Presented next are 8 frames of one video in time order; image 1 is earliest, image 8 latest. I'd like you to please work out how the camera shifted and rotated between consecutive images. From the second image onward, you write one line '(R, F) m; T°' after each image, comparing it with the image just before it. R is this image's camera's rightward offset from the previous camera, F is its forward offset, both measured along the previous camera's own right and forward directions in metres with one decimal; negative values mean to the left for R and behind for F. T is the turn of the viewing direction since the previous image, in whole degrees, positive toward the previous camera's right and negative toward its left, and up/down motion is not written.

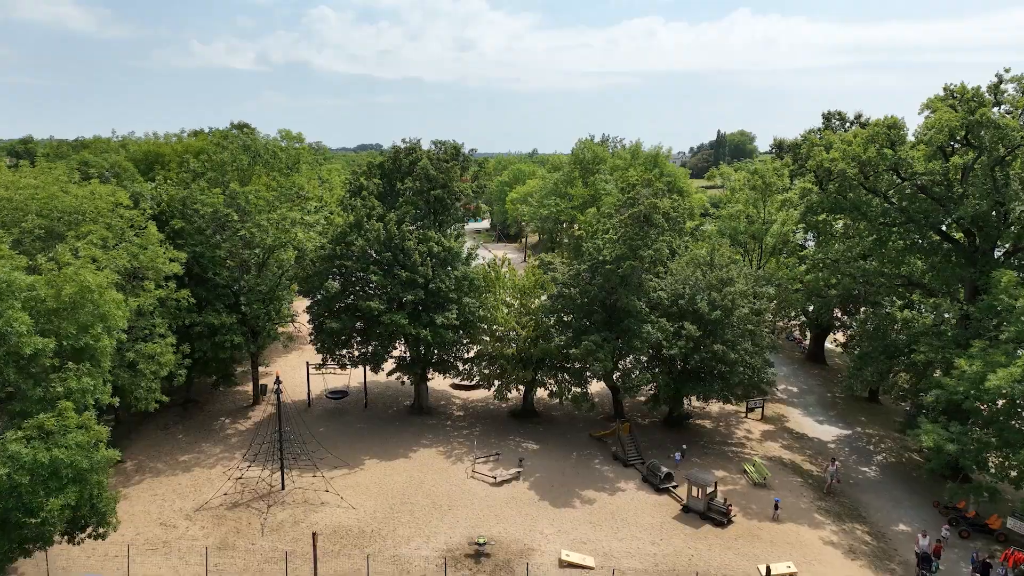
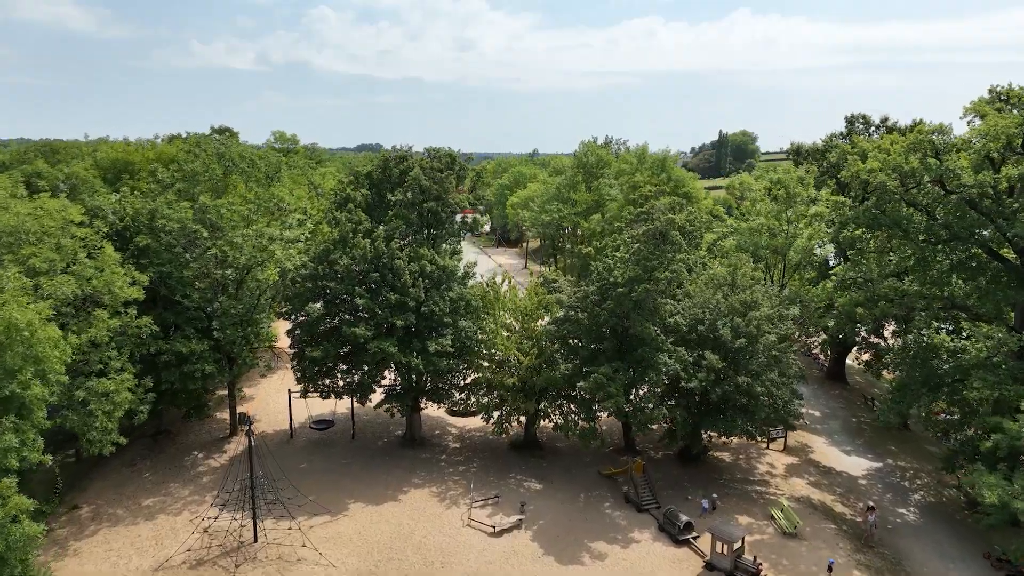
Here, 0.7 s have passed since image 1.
(0.0, +2.3) m; 0°
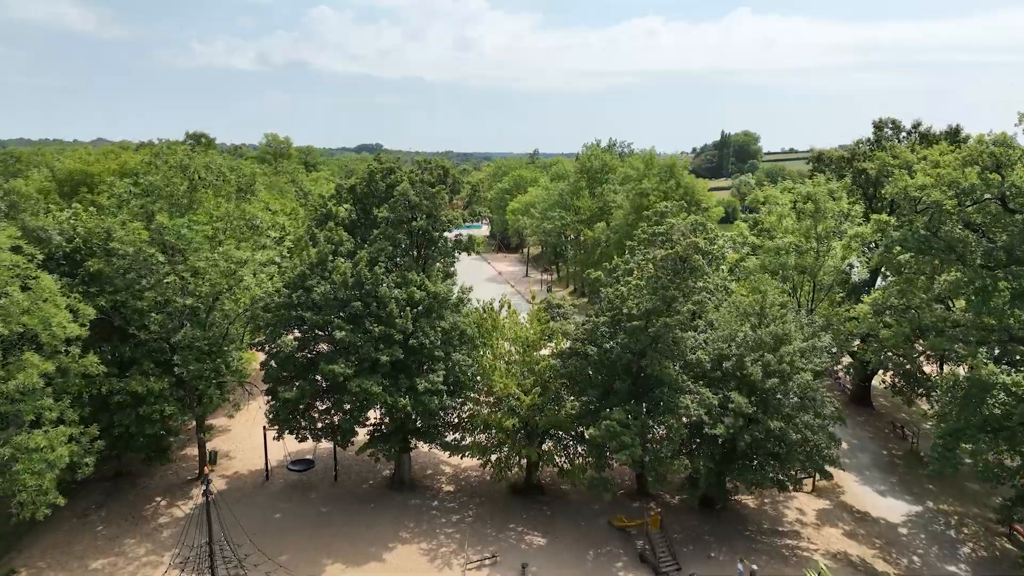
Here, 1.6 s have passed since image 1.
(0.0, +2.5) m; 0°
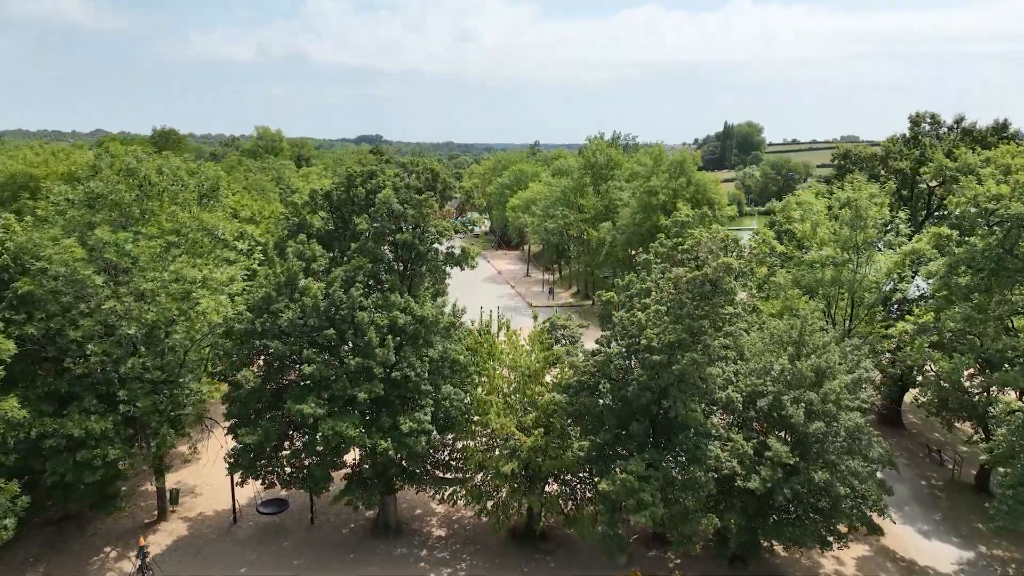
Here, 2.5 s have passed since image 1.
(+0.1, +2.7) m; 0°
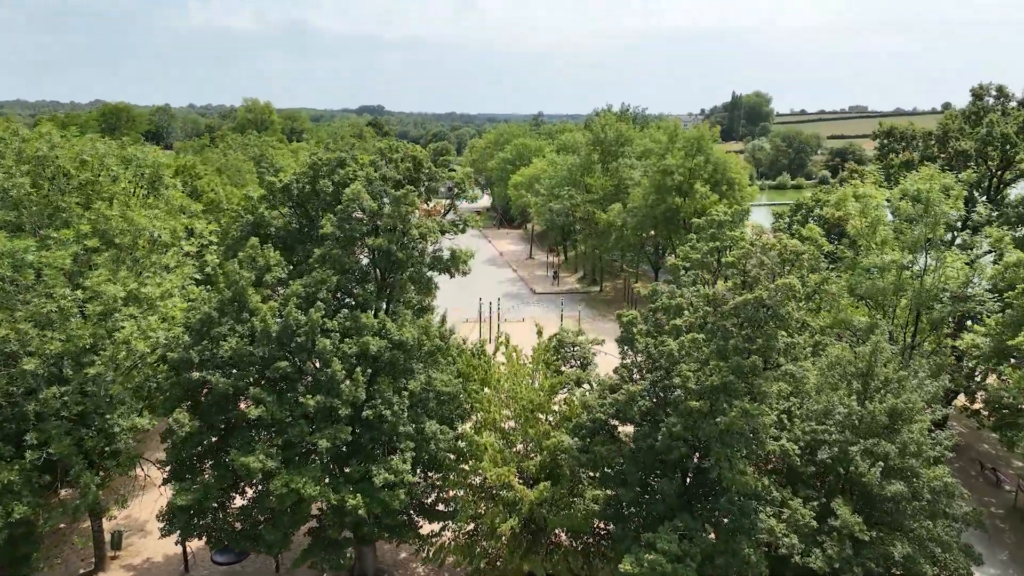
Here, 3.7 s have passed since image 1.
(+0.1, +3.3) m; 0°
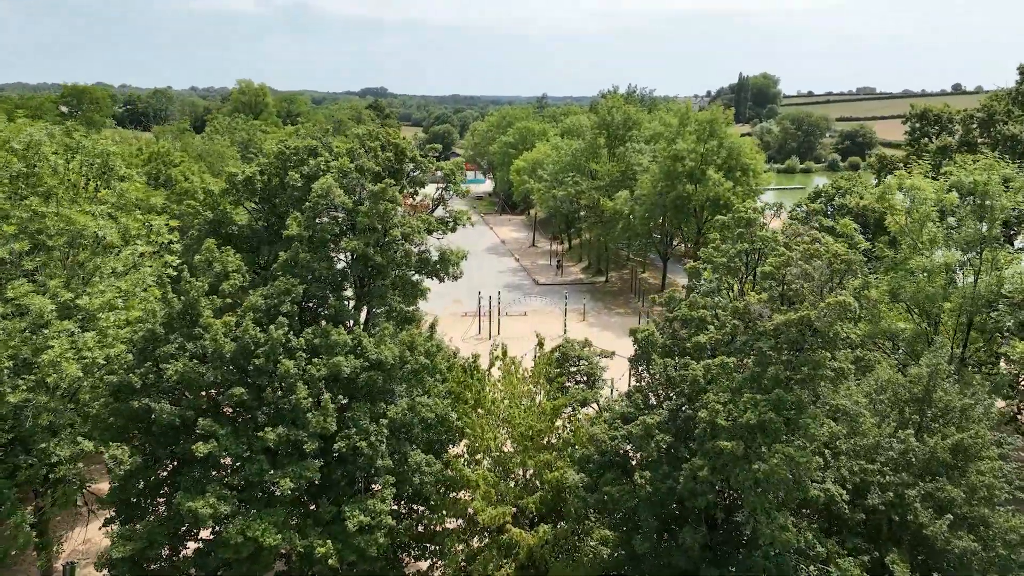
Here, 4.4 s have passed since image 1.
(+0.1, +2.0) m; 0°
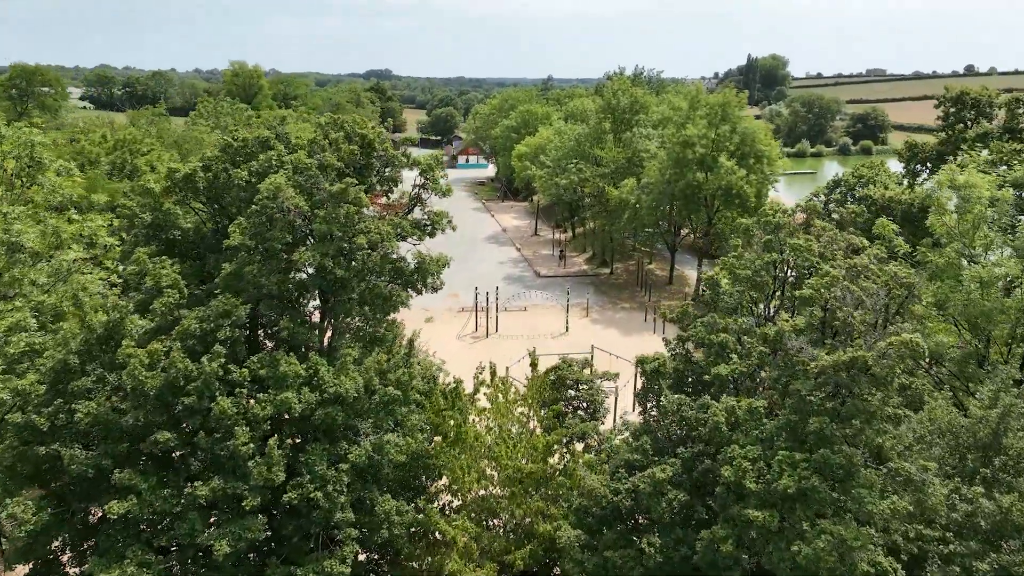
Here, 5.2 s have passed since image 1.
(+0.3, +1.9) m; 0°
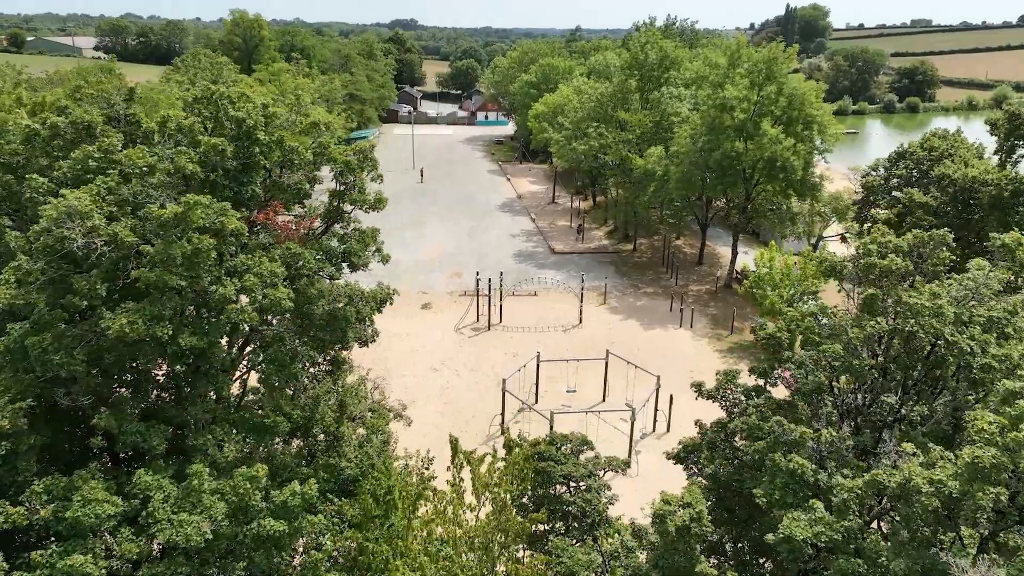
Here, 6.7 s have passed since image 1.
(+0.7, +4.0) m; -2°
